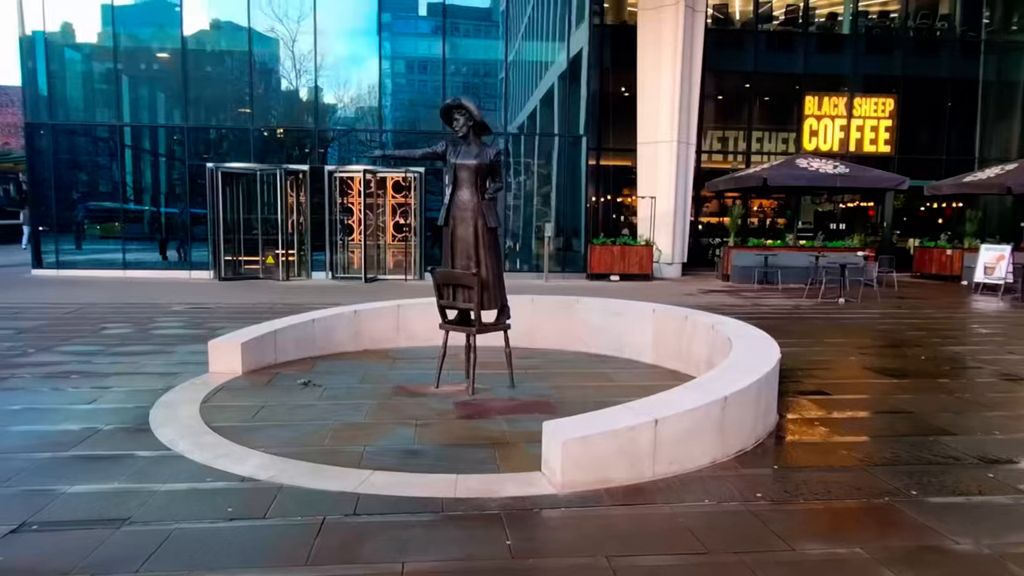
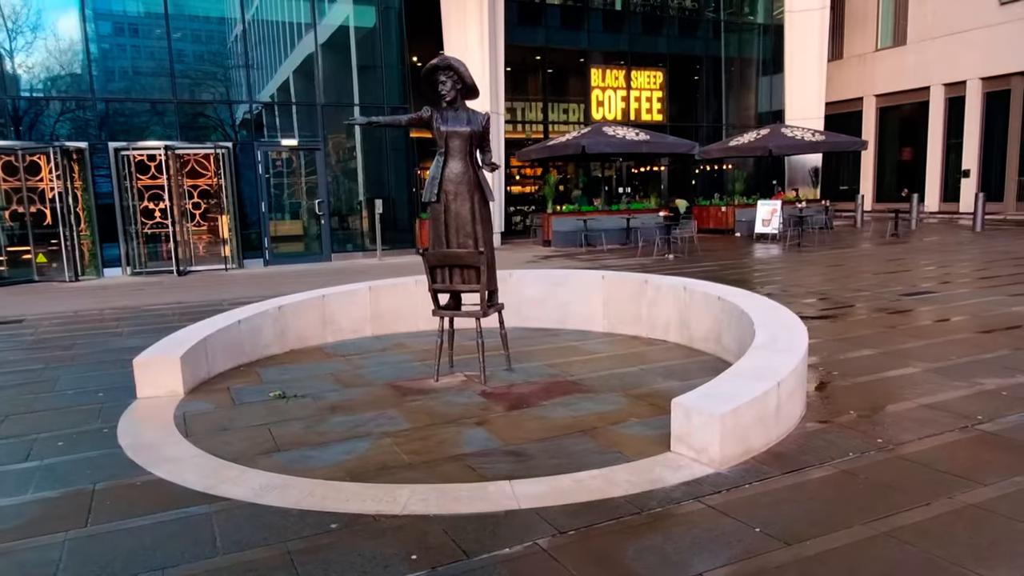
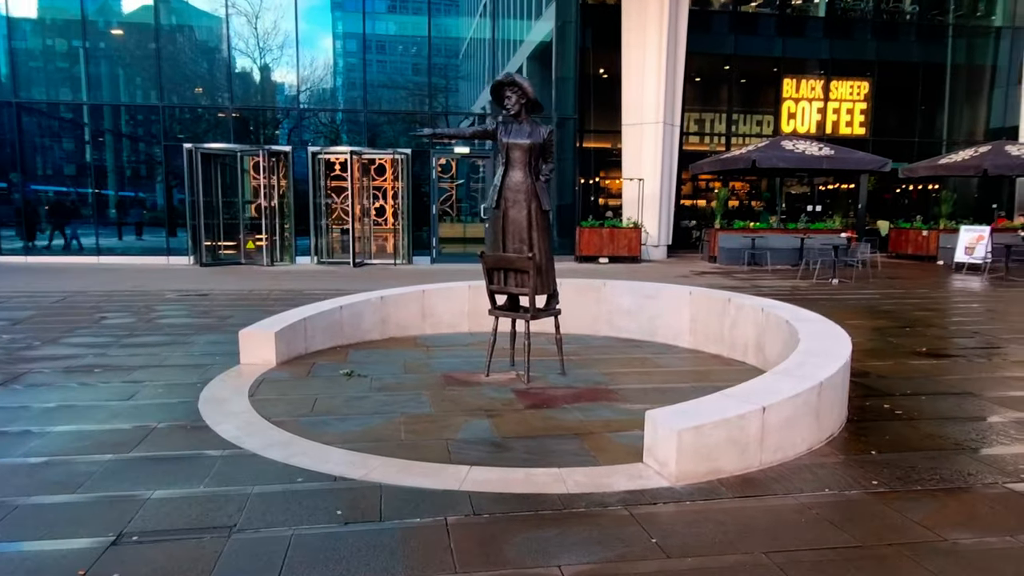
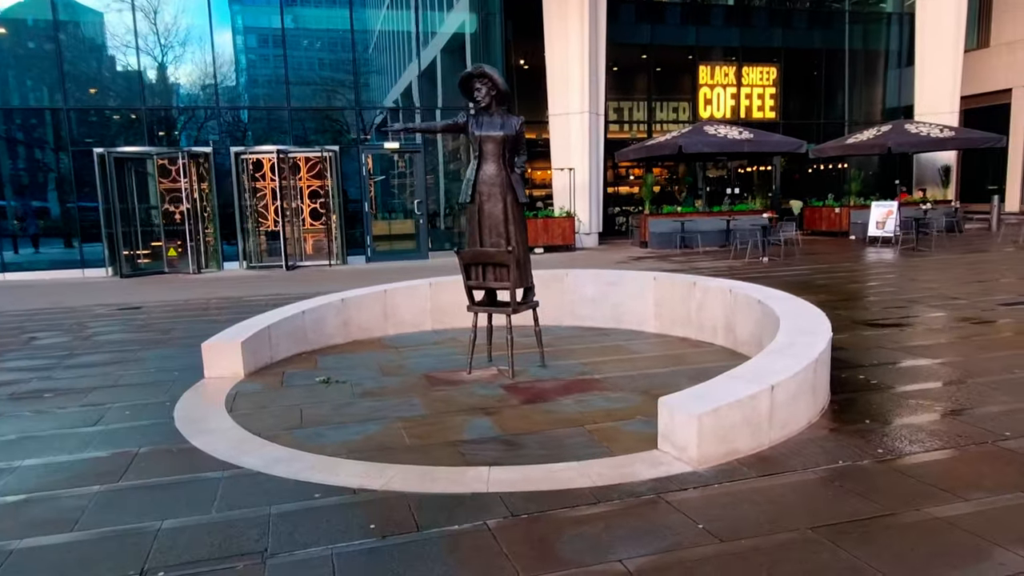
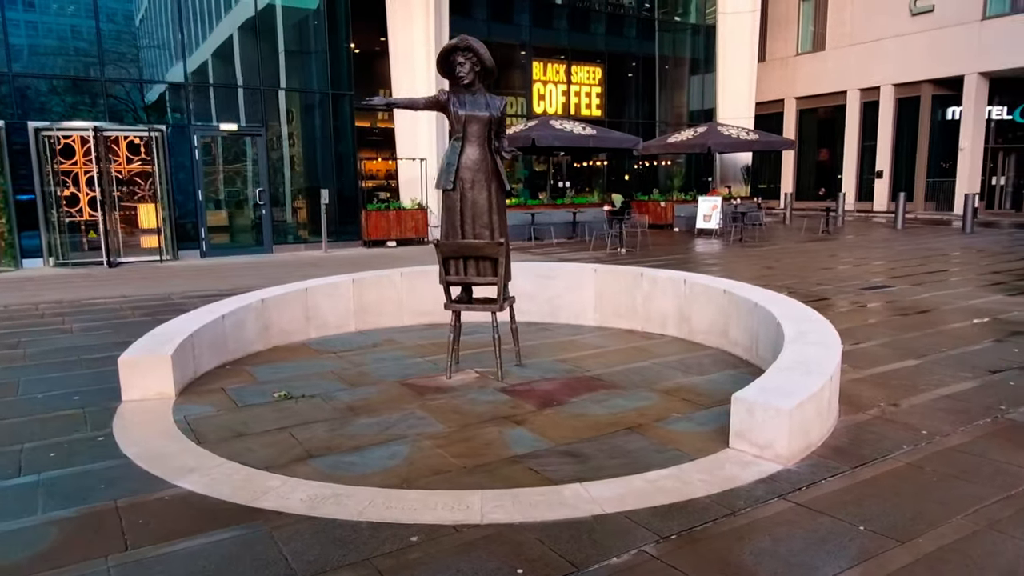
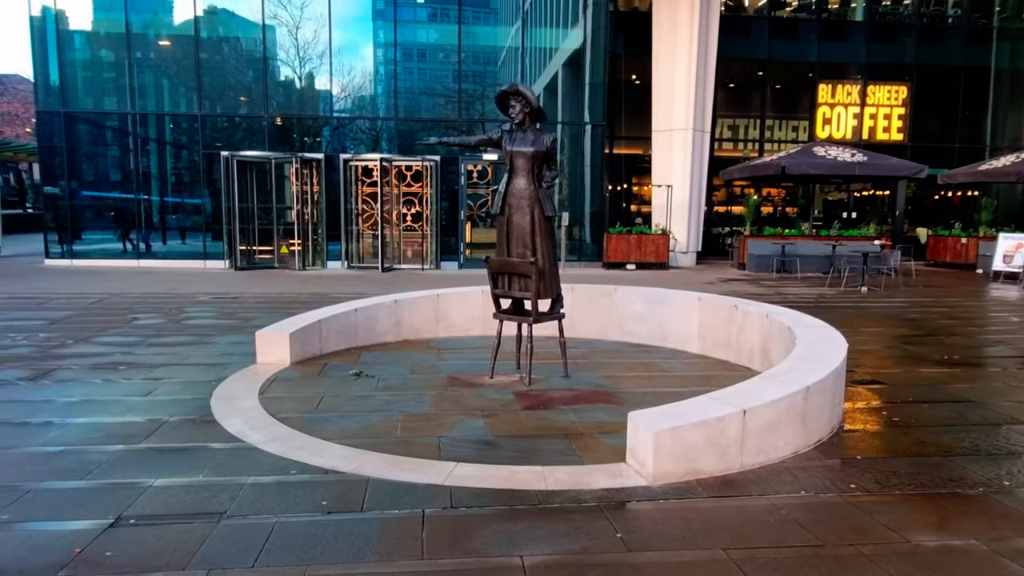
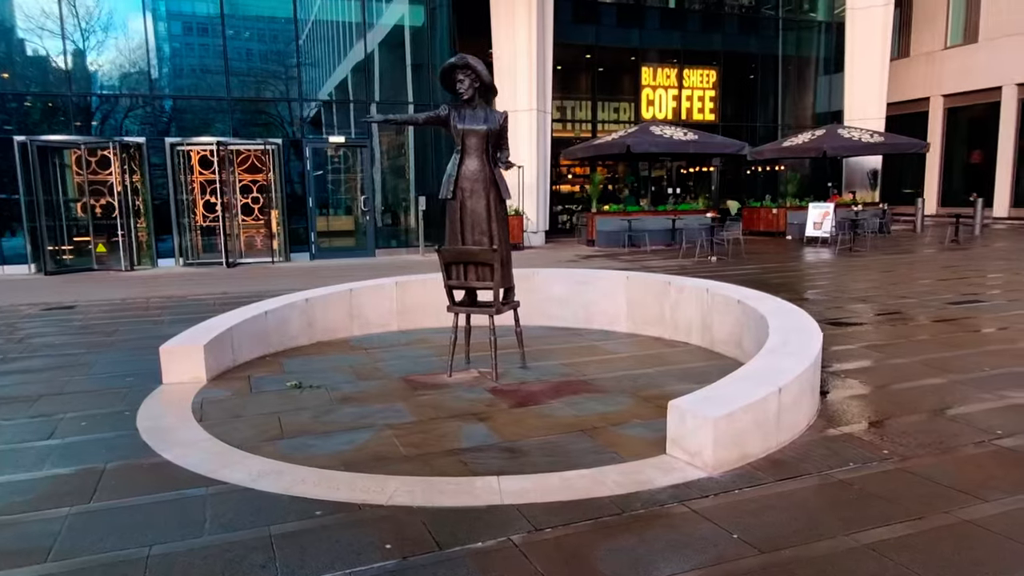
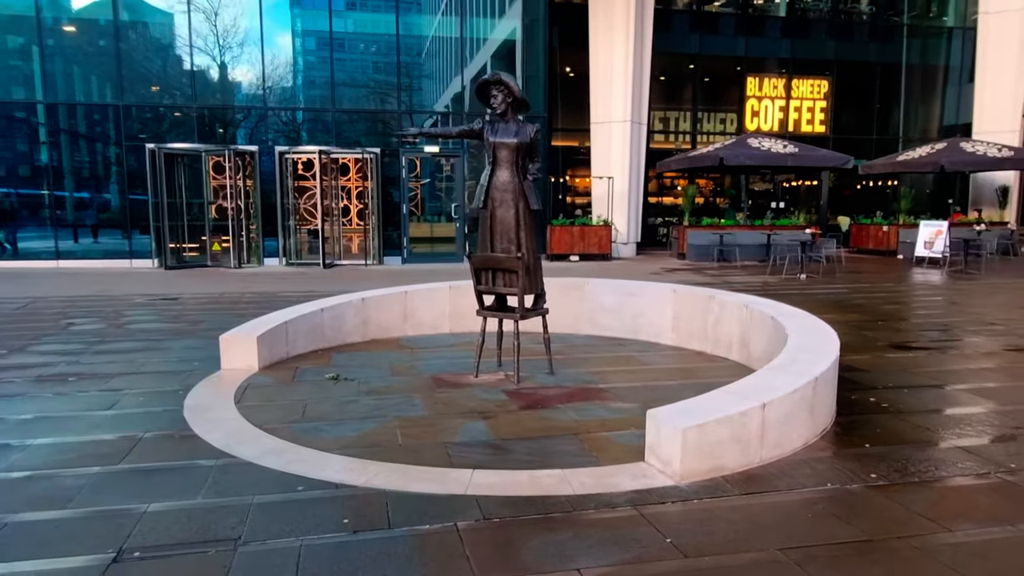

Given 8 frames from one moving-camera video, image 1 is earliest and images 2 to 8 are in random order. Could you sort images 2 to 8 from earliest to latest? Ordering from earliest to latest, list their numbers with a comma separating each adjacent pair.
6, 3, 8, 4, 7, 2, 5
